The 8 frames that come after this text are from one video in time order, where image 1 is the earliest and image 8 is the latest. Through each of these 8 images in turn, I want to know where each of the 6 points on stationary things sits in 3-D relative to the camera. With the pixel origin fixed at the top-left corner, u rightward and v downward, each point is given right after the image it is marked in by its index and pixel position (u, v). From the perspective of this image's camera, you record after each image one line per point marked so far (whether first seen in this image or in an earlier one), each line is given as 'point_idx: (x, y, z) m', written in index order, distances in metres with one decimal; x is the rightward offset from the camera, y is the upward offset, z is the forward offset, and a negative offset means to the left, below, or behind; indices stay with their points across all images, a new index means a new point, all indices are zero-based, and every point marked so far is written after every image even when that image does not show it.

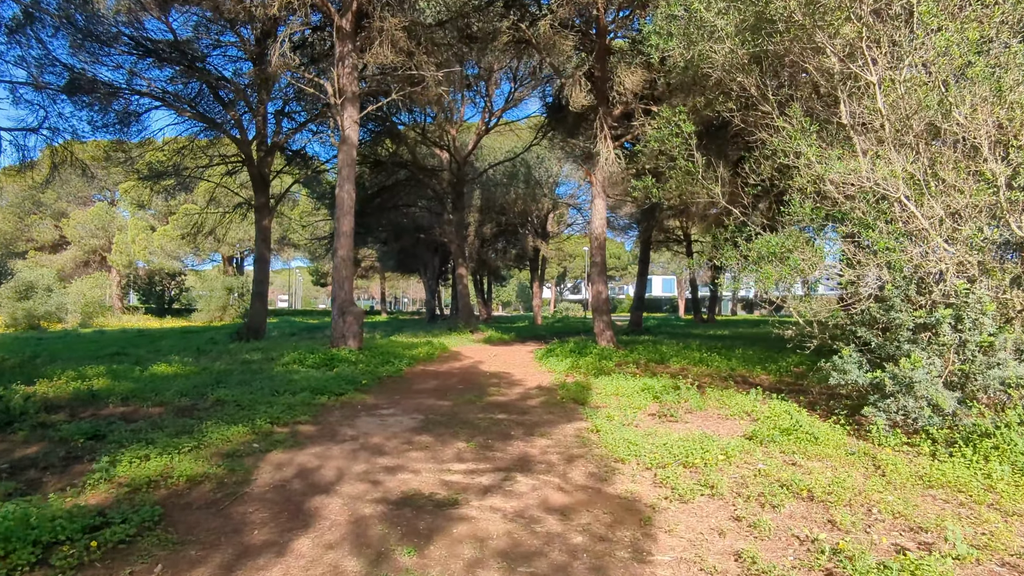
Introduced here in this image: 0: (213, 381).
0: (-4.7, -1.5, +10.1) m
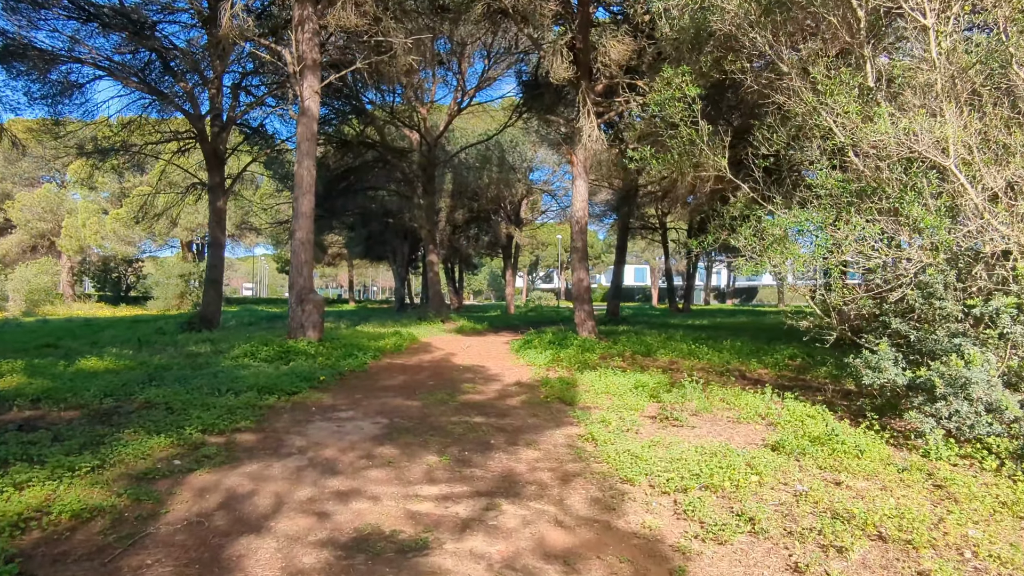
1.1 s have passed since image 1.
0: (-5.0, -1.2, +8.8) m
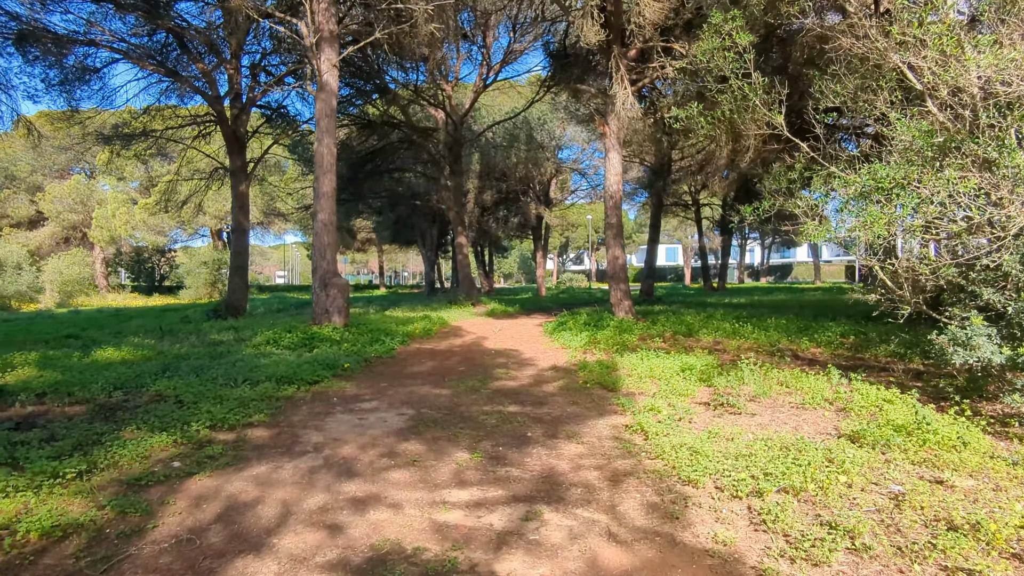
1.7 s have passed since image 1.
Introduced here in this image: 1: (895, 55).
0: (-4.5, -1.1, +8.4) m
1: (+3.7, +2.2, +6.2) m
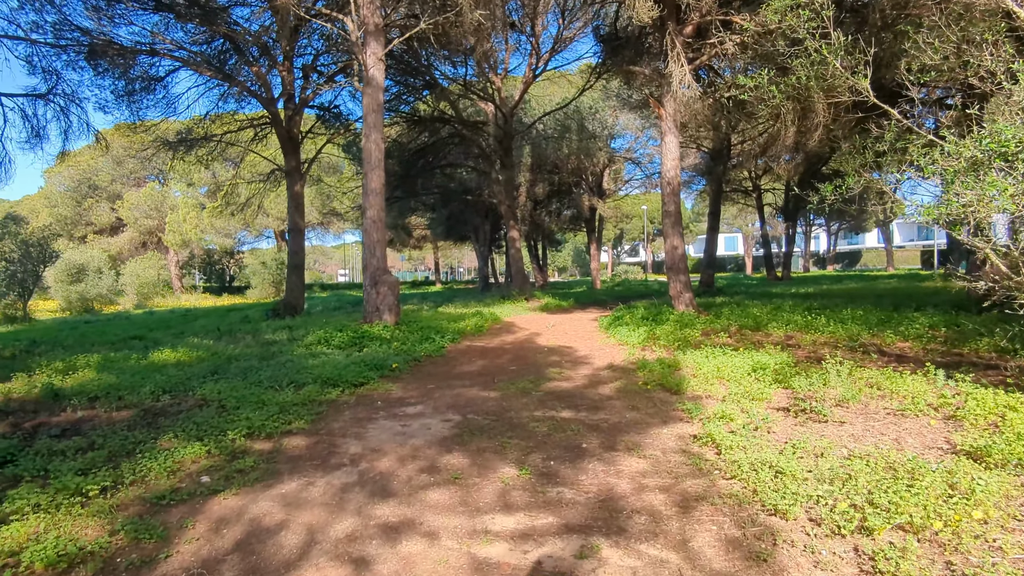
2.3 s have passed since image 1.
0: (-3.8, -1.1, +8.2) m
1: (+4.1, +2.3, +5.4) m
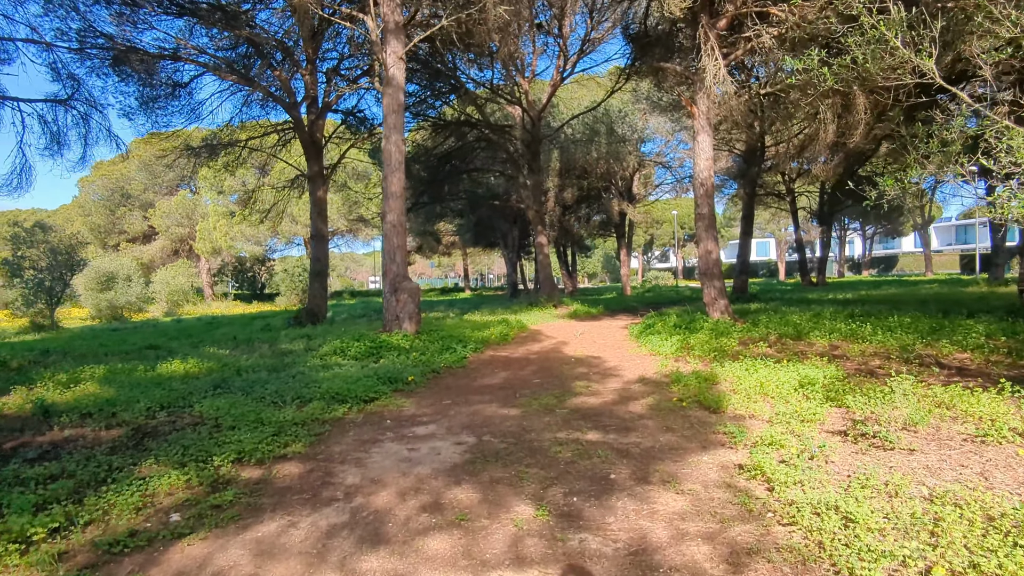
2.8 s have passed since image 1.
0: (-3.6, -1.2, +7.8) m
1: (+4.2, +2.3, +4.6) m
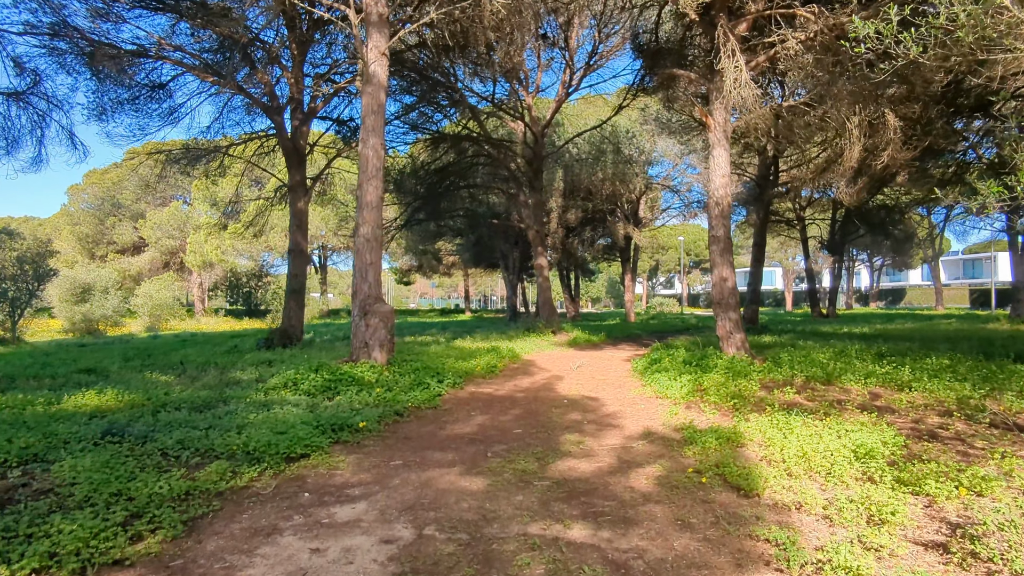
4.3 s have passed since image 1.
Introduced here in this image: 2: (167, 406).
0: (-3.8, -1.3, +6.2) m
1: (+4.0, +2.0, +3.1) m
2: (-4.1, -1.4, +7.7) m
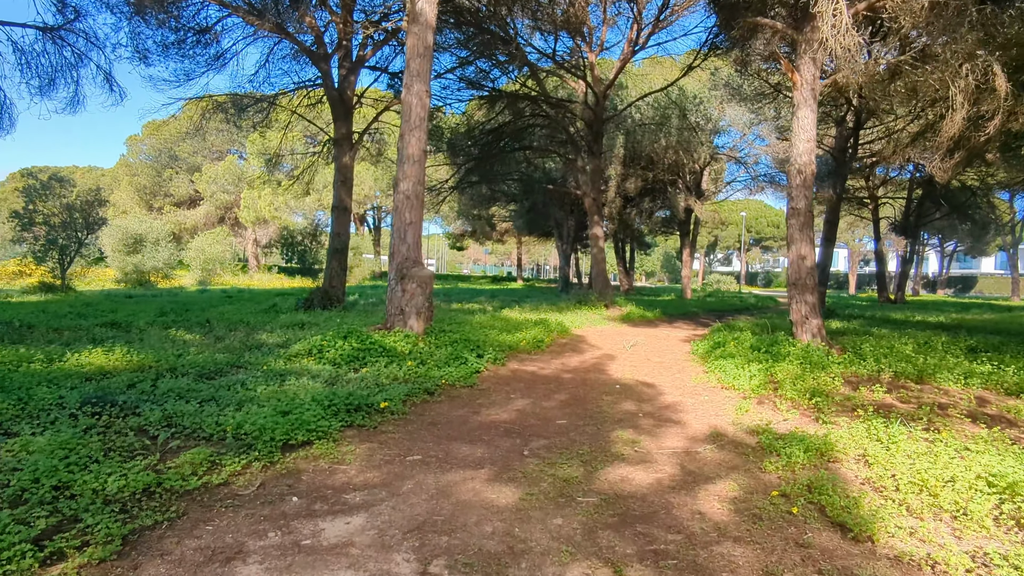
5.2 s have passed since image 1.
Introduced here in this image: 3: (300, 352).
0: (-3.5, -0.9, +5.5) m
1: (+4.2, +1.9, +1.6) m
2: (-3.7, -0.9, +7.1) m
3: (-2.7, -0.8, +8.4) m
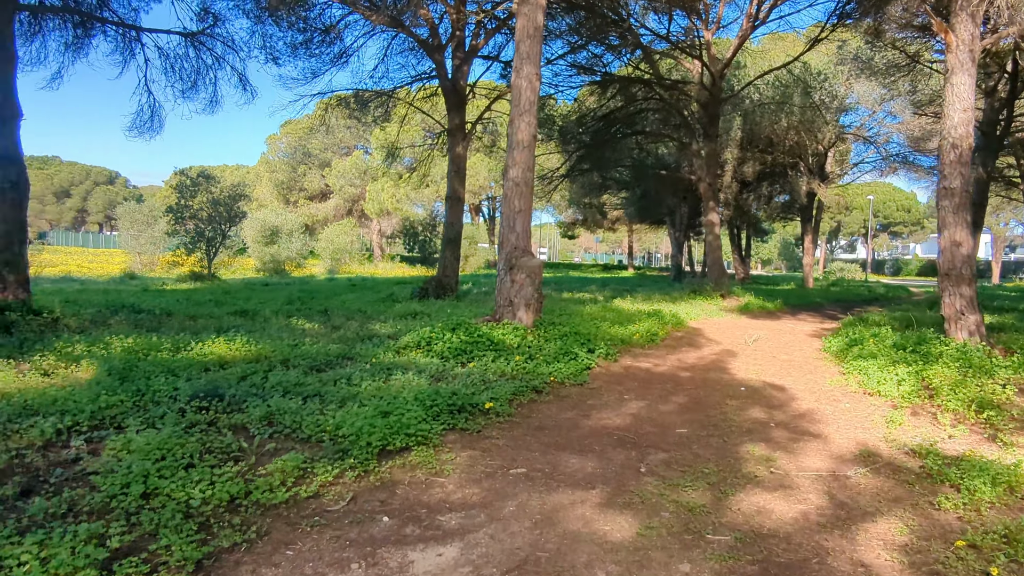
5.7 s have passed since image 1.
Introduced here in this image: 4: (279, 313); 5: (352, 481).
0: (-2.6, -0.8, +5.5) m
1: (+4.4, +1.8, +0.3) m
2: (-2.5, -0.8, +7.1) m
3: (-1.3, -0.7, +8.2) m
4: (-4.3, -0.4, +11.7) m
5: (-0.9, -1.1, +3.9) m
